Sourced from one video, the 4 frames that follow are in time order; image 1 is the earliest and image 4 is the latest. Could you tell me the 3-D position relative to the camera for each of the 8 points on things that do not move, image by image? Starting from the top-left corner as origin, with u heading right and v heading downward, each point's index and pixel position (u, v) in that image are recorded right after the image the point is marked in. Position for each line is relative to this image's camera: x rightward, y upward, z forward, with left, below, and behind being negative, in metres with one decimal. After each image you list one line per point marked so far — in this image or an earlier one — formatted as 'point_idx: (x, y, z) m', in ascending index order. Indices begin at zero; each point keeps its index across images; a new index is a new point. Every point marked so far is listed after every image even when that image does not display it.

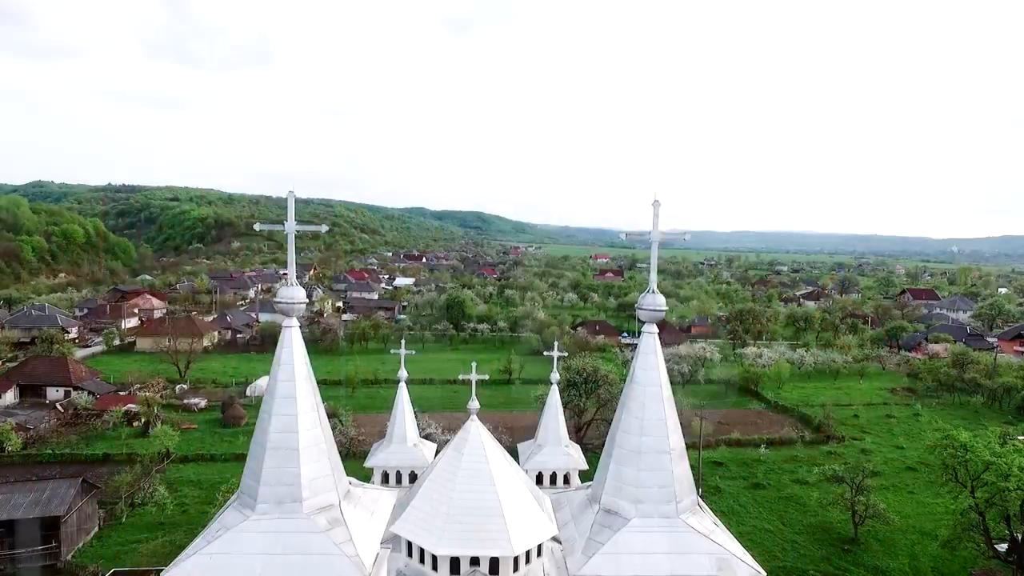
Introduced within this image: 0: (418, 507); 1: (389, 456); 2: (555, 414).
0: (-1.8, -4.1, +11.7) m
1: (-2.9, -4.0, +14.7) m
2: (+1.0, -3.0, +15.1) m
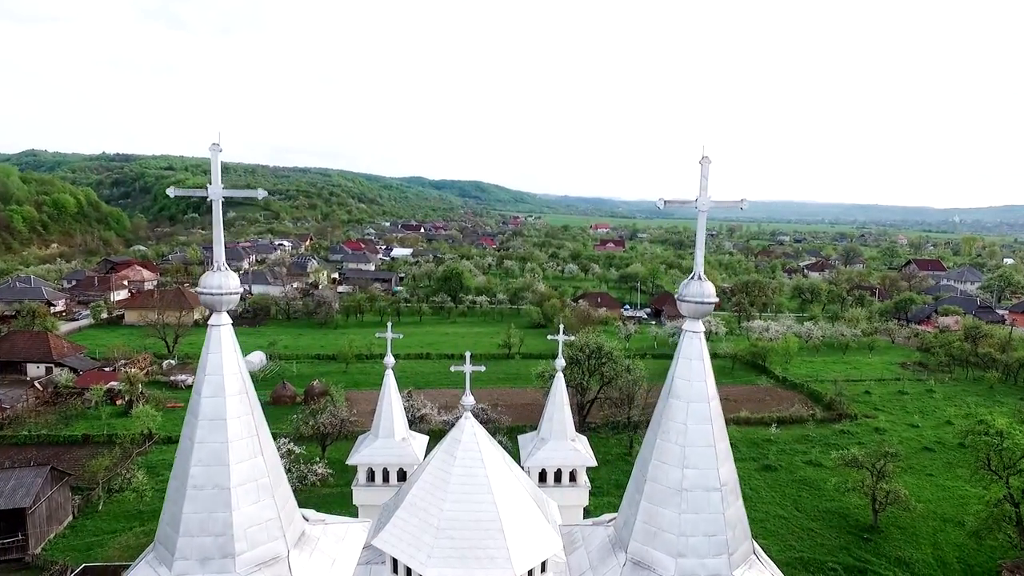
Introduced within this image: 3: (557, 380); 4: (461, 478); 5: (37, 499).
0: (-1.8, -3.8, +10.1) m
1: (-2.9, -3.5, +13.2) m
2: (+1.0, -2.5, +13.5) m
3: (+1.0, -2.0, +13.5) m
4: (-0.8, -3.1, +10.3) m
5: (-14.6, -6.5, +19.2) m
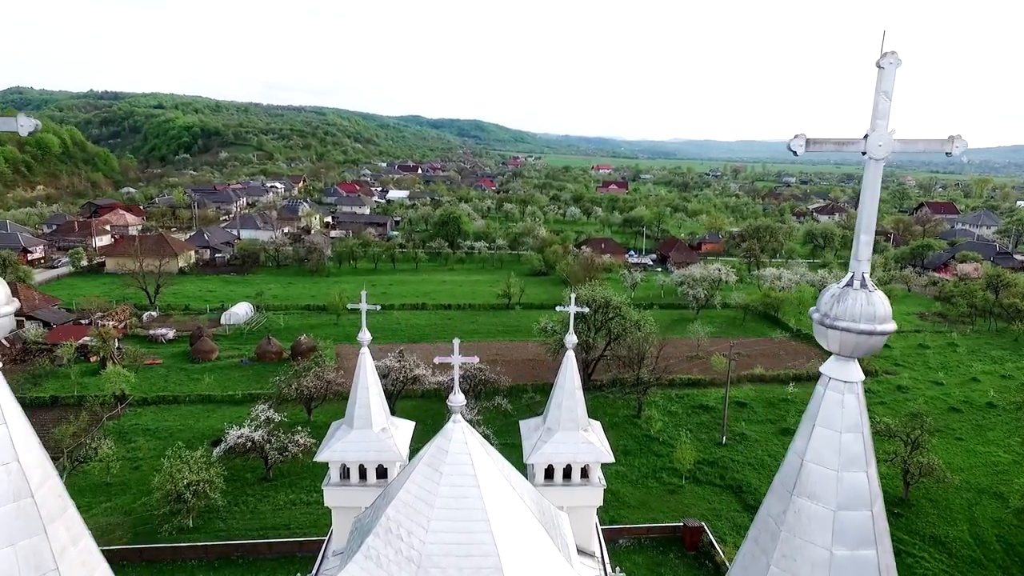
0: (-1.7, -3.4, +8.0) m
1: (-2.9, -2.8, +11.0) m
2: (+1.1, -1.8, +11.2) m
3: (+1.0, -1.3, +11.2) m
4: (-0.8, -2.7, +8.1) m
5: (-14.6, -5.2, +17.2) m
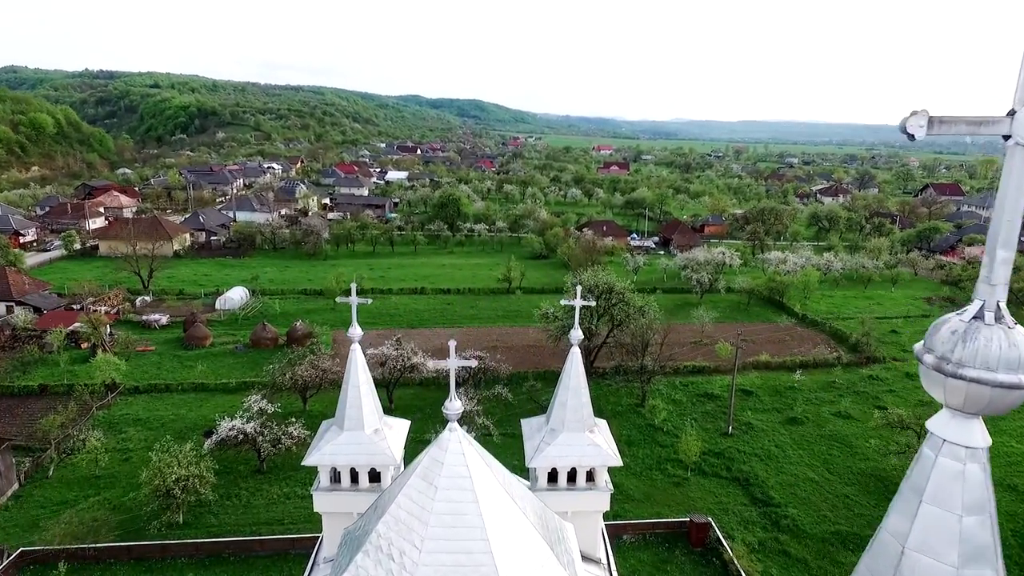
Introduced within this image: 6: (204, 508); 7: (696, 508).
0: (-1.7, -3.3, +7.3) m
1: (-2.8, -2.7, +10.3) m
2: (+1.1, -1.7, +10.5) m
3: (+1.0, -1.1, +10.4) m
4: (-0.8, -2.7, +7.4) m
5: (-14.5, -4.9, +16.6) m
6: (-8.9, -6.4, +18.1) m
7: (+5.7, -6.8, +19.2) m
